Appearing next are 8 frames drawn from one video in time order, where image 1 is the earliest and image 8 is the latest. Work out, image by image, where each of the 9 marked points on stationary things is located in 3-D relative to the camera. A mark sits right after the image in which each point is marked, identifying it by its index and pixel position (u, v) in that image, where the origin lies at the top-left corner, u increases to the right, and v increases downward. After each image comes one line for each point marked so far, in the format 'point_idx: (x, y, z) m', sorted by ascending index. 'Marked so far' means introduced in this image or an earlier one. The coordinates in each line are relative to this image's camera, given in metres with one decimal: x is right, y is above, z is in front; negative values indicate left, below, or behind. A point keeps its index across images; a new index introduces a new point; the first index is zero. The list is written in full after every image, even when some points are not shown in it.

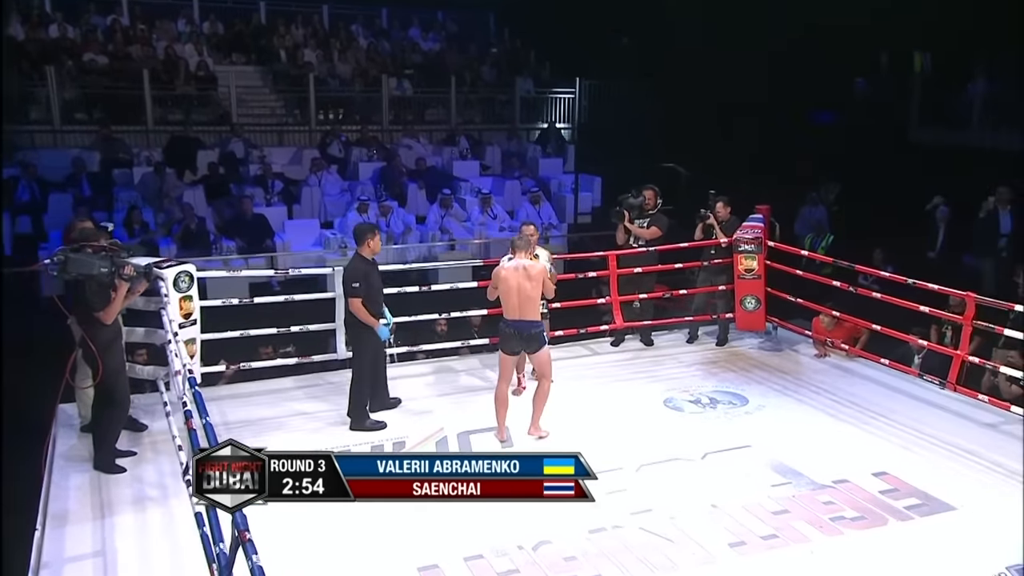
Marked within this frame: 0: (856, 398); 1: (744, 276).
0: (+2.3, -0.7, +6.3) m
1: (+1.6, +0.1, +6.9) m
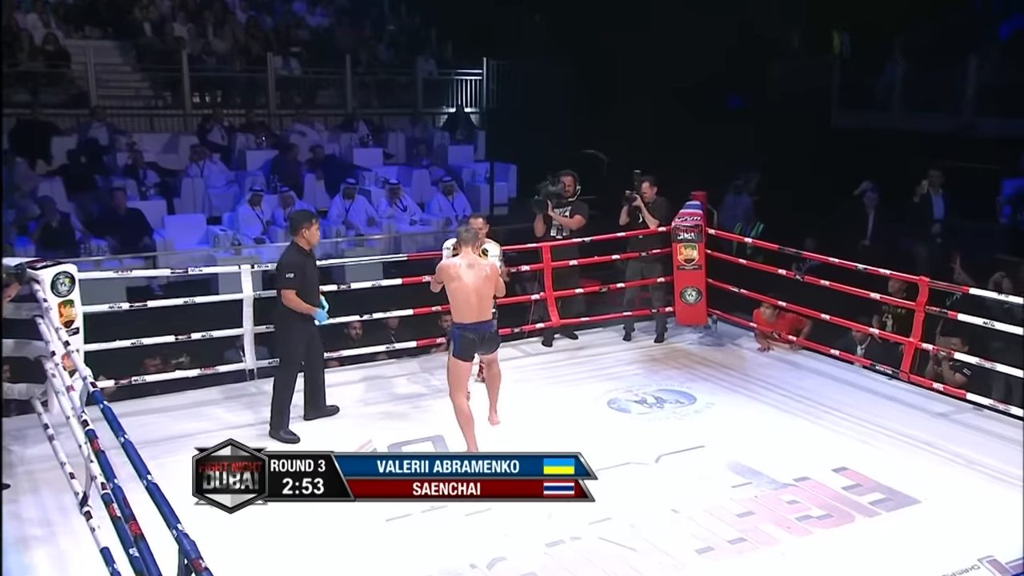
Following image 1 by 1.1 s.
0: (+1.9, -0.7, +6.2) m
1: (+1.2, +0.2, +6.7) m
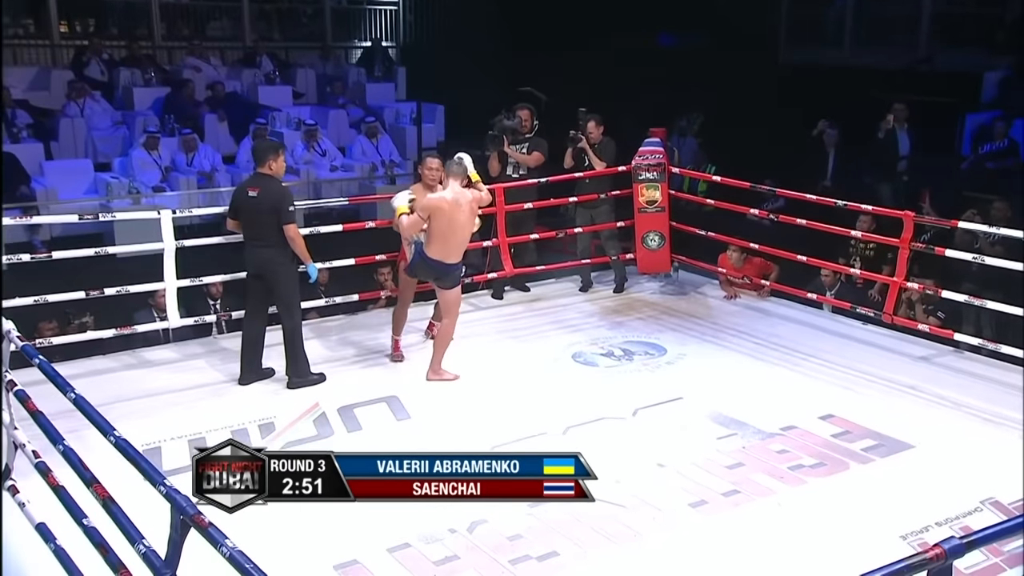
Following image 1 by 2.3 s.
0: (+1.7, -0.3, +6.0) m
1: (+0.9, +0.5, +6.3) m
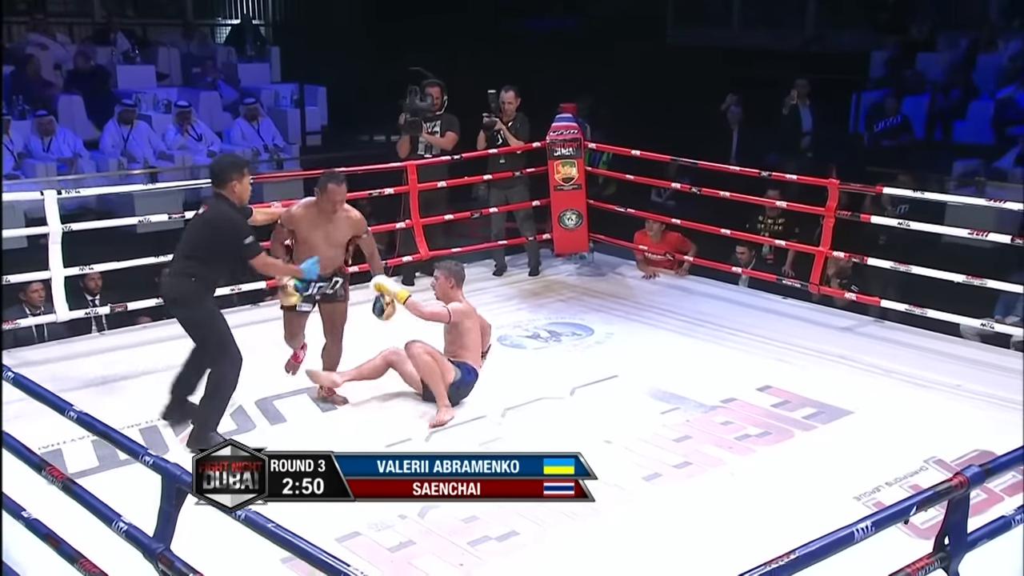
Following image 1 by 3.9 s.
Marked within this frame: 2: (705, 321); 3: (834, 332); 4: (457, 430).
0: (+1.2, -0.2, +6.0) m
1: (+0.3, +0.6, +6.1) m
2: (+1.2, -0.2, +5.9) m
3: (+1.9, -0.3, +5.8) m
4: (-0.3, -0.7, +4.7) m
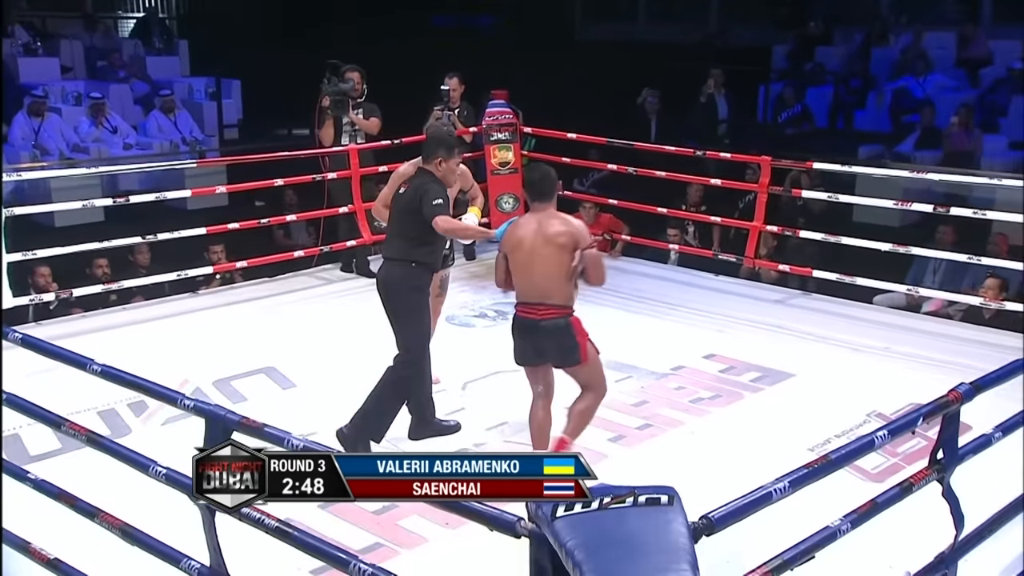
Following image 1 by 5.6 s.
0: (+0.8, 0.0, +6.1) m
1: (-0.1, +0.7, +6.2) m
2: (+0.8, -0.1, +6.1) m
3: (+1.6, -0.1, +6.1) m
4: (-0.4, -0.5, +4.7) m
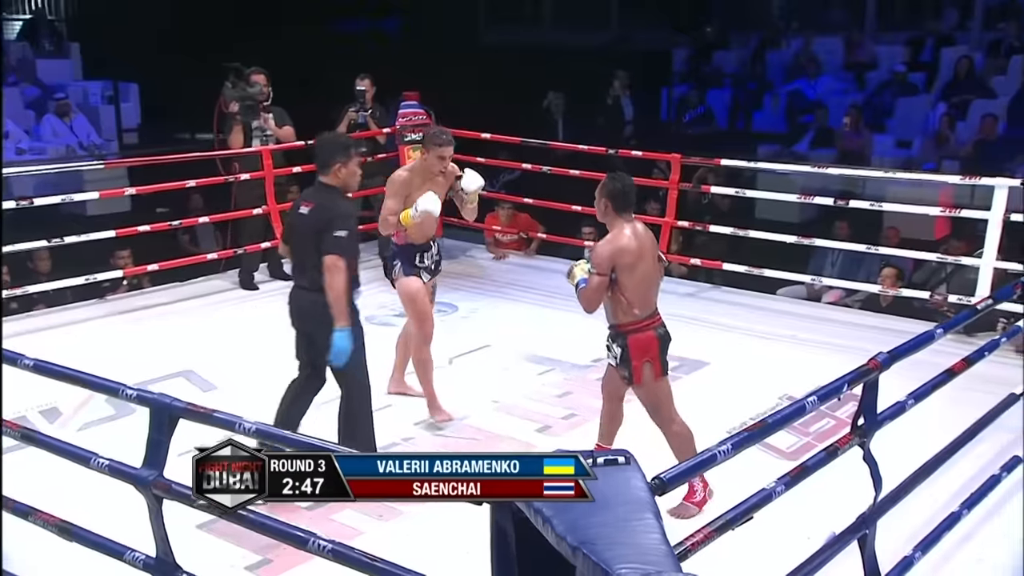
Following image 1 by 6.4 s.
0: (+0.3, 0.0, +6.2) m
1: (-0.6, +0.7, +6.2) m
2: (+0.3, 0.0, +6.2) m
3: (+1.1, -0.1, +6.3) m
4: (-0.8, -0.5, +4.6) m
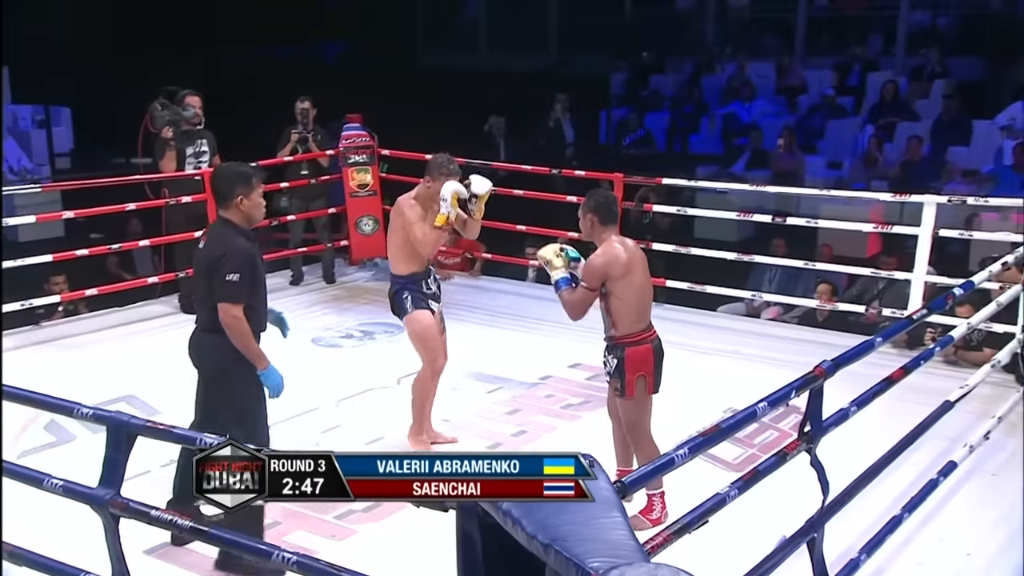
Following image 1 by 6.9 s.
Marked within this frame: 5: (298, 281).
0: (0.0, -0.1, +6.3) m
1: (-1.0, +0.6, +6.2) m
2: (-0.1, -0.2, +6.2) m
3: (+0.7, -0.2, +6.3) m
4: (-1.0, -0.6, +4.6) m
5: (-1.4, 0.0, +6.3) m
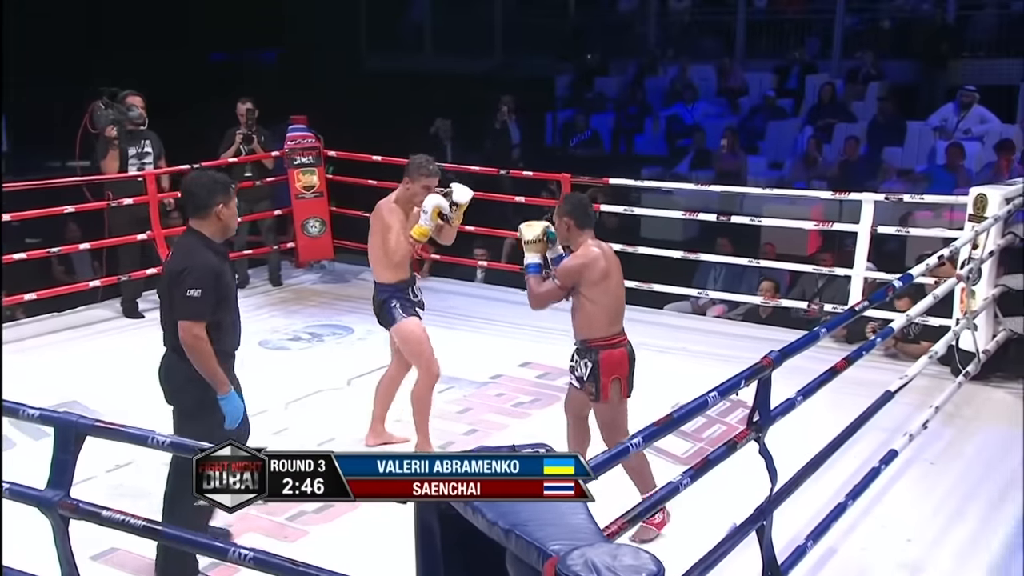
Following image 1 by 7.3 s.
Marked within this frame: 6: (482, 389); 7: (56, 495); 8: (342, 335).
0: (-0.4, -0.1, +6.3) m
1: (-1.3, +0.6, +6.2) m
2: (-0.4, -0.2, +6.2) m
3: (+0.4, -0.2, +6.4) m
4: (-1.2, -0.6, +4.5) m
5: (-1.8, 0.0, +6.2) m
6: (-0.2, -0.5, +5.2) m
7: (-1.0, -0.5, +2.2) m
8: (-1.0, -0.3, +5.8) m
